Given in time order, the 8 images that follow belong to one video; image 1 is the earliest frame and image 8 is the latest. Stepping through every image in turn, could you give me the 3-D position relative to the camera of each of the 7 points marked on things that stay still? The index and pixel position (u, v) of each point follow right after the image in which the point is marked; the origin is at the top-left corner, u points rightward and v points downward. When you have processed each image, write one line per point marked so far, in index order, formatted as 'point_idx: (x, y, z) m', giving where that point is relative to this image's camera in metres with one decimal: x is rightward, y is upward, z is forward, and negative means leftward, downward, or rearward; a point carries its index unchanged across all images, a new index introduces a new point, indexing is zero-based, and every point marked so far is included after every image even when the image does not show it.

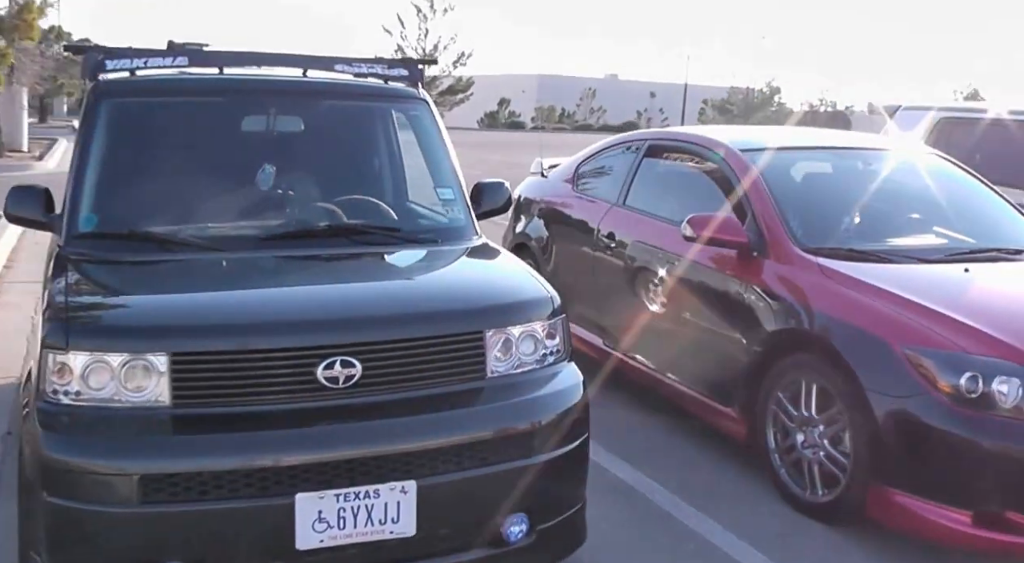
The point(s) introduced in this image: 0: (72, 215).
0: (-1.6, +0.2, +3.3) m
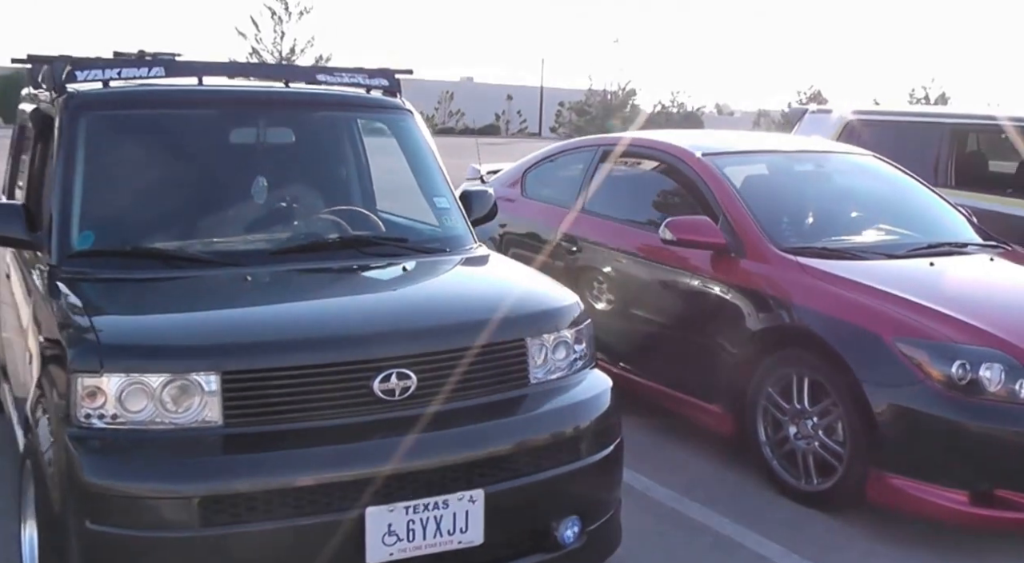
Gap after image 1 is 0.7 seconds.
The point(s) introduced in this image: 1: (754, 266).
0: (-1.6, +0.2, +3.2) m
1: (+1.3, +0.1, +4.8) m
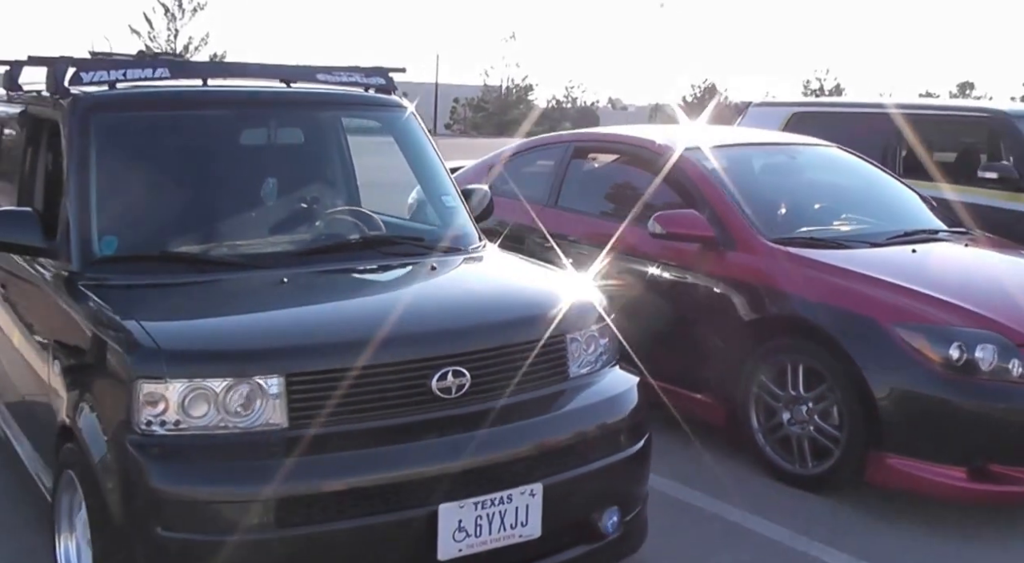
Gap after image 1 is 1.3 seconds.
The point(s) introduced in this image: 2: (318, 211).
0: (-1.4, +0.1, +3.1) m
1: (+1.3, +0.1, +5.0) m
2: (-0.7, +0.3, +3.6) m
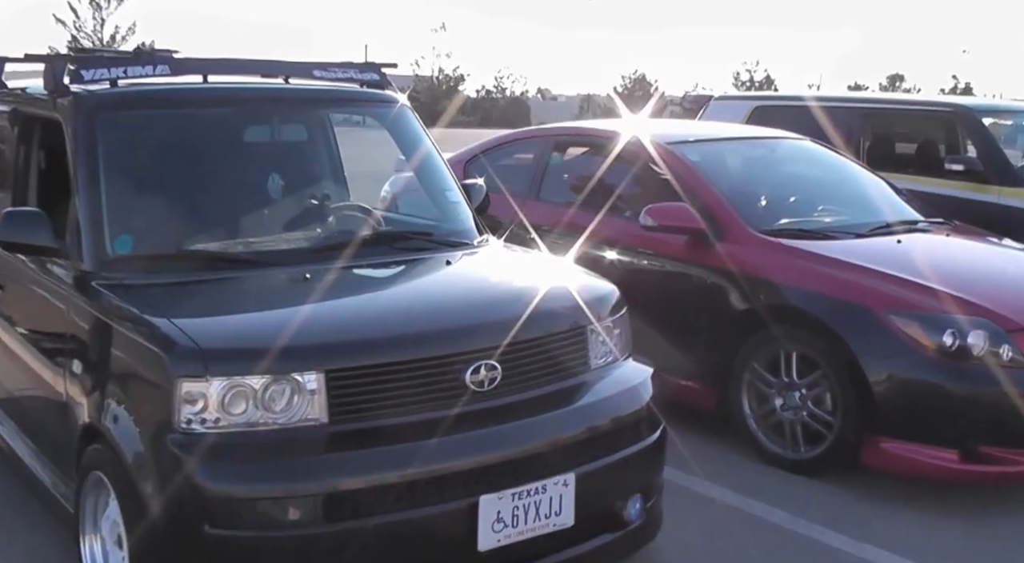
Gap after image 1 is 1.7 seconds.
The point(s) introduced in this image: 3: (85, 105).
0: (-1.4, +0.2, +3.1) m
1: (+1.2, +0.2, +5.0) m
2: (-0.7, +0.3, +3.6) m
3: (-1.5, +0.6, +3.3) m
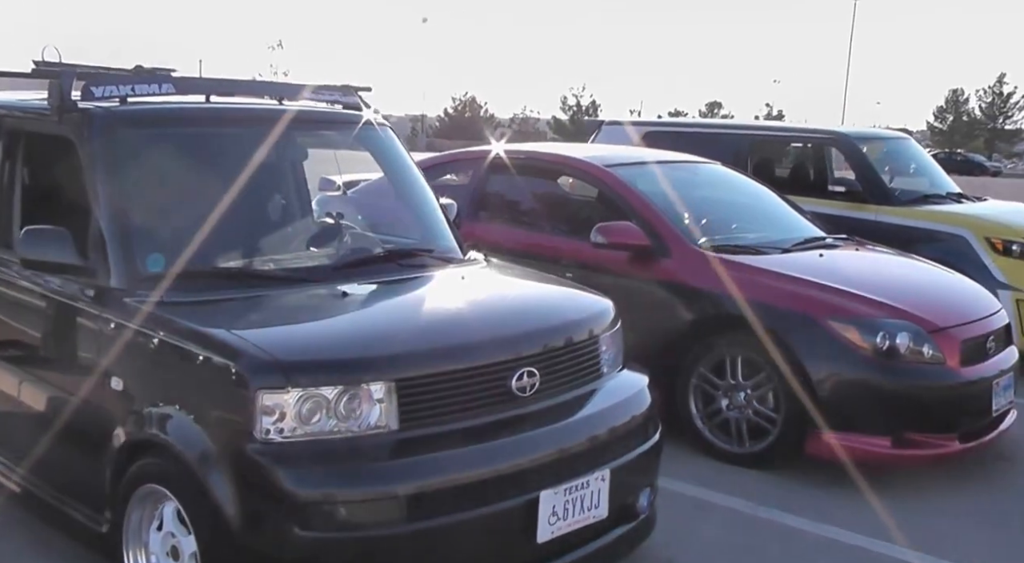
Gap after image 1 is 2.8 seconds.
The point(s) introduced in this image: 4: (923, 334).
0: (-1.3, +0.1, +3.1) m
1: (+1.0, +0.1, +5.4) m
2: (-0.7, +0.2, +3.7) m
3: (-1.5, +0.6, +3.3) m
4: (+2.1, -0.3, +4.7) m
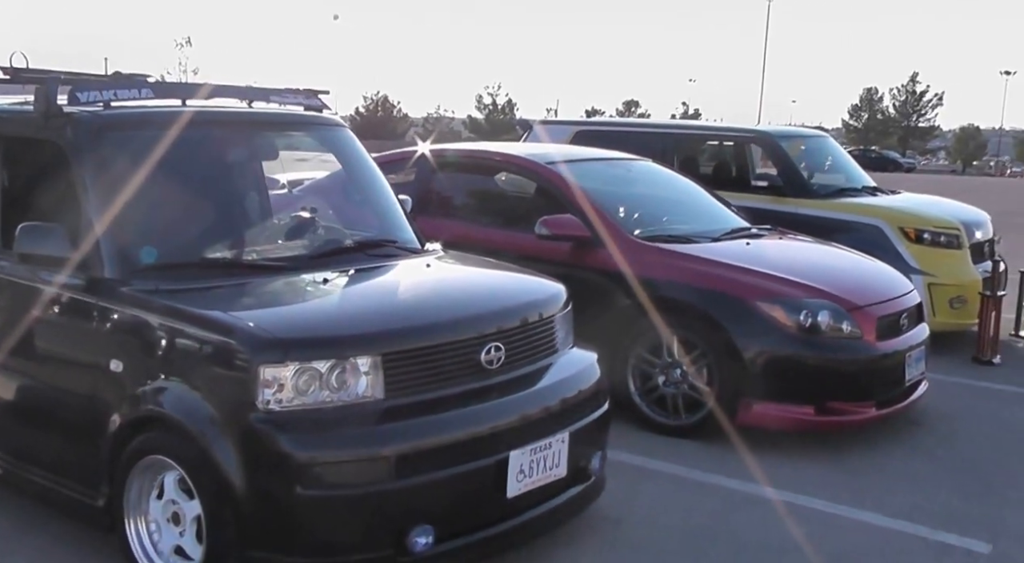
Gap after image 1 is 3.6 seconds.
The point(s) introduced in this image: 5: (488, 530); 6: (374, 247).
0: (-1.4, +0.1, +3.3) m
1: (+0.7, +0.2, +5.8) m
2: (-0.9, +0.3, +4.0) m
3: (-1.7, +0.6, +3.5) m
4: (+1.9, -0.2, +5.1) m
5: (-0.1, -0.9, +3.2) m
6: (-0.6, +0.2, +4.0) m
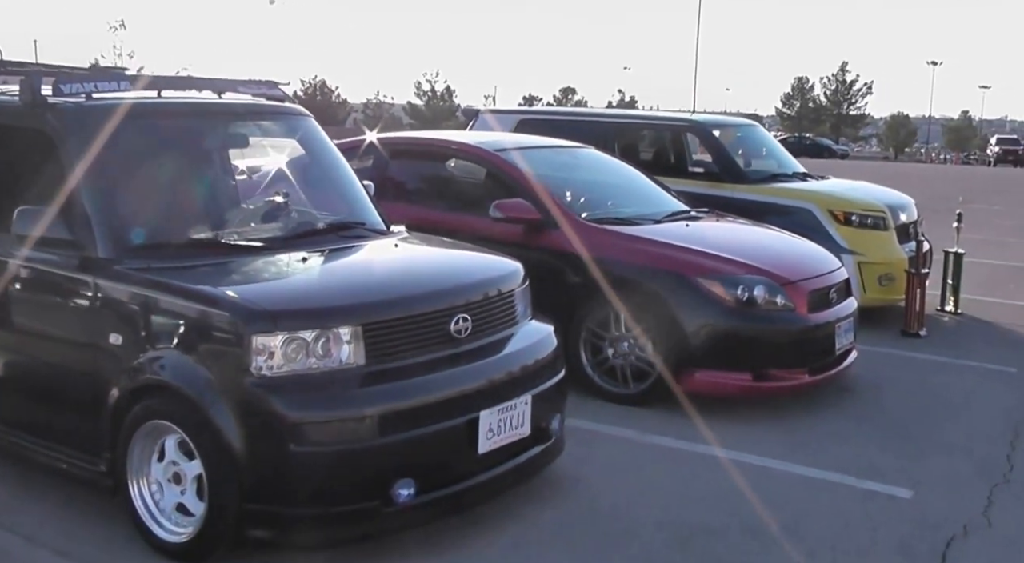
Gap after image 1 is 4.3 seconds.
0: (-1.6, +0.2, +3.5) m
1: (+0.4, +0.3, +6.2) m
2: (-1.1, +0.4, +4.2) m
3: (-1.8, +0.7, +3.7) m
4: (+1.6, 0.0, +5.6) m
5: (-0.2, -0.8, +3.5) m
6: (-0.8, +0.2, +4.2) m
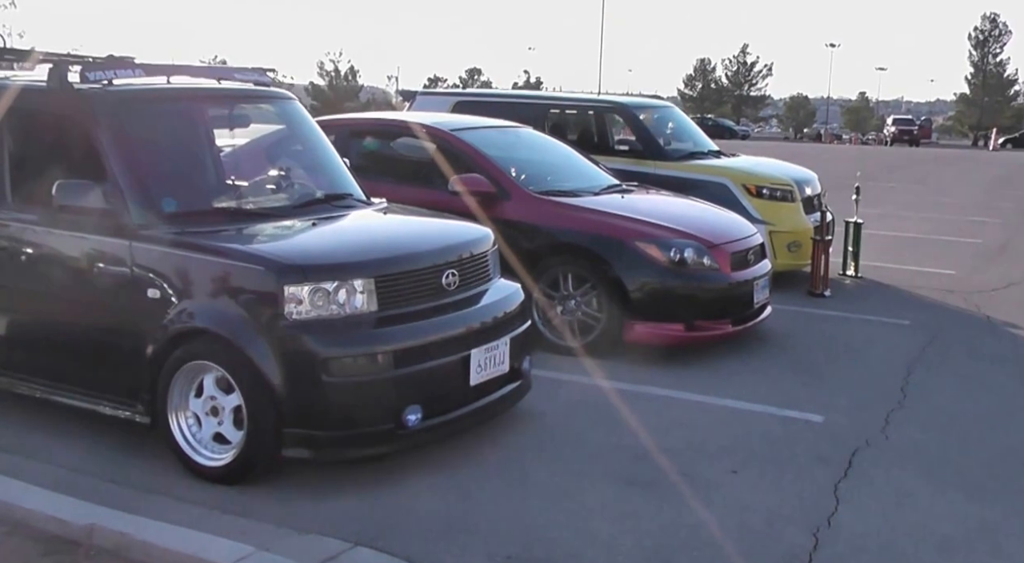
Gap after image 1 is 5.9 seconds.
0: (-1.7, +0.3, +4.0) m
1: (0.0, +0.6, +6.8) m
2: (-1.2, +0.5, +4.7) m
3: (-1.9, +0.8, +4.1) m
4: (+1.3, +0.2, +6.3) m
5: (-0.2, -0.6, +4.1) m
6: (-0.9, +0.4, +4.8) m
